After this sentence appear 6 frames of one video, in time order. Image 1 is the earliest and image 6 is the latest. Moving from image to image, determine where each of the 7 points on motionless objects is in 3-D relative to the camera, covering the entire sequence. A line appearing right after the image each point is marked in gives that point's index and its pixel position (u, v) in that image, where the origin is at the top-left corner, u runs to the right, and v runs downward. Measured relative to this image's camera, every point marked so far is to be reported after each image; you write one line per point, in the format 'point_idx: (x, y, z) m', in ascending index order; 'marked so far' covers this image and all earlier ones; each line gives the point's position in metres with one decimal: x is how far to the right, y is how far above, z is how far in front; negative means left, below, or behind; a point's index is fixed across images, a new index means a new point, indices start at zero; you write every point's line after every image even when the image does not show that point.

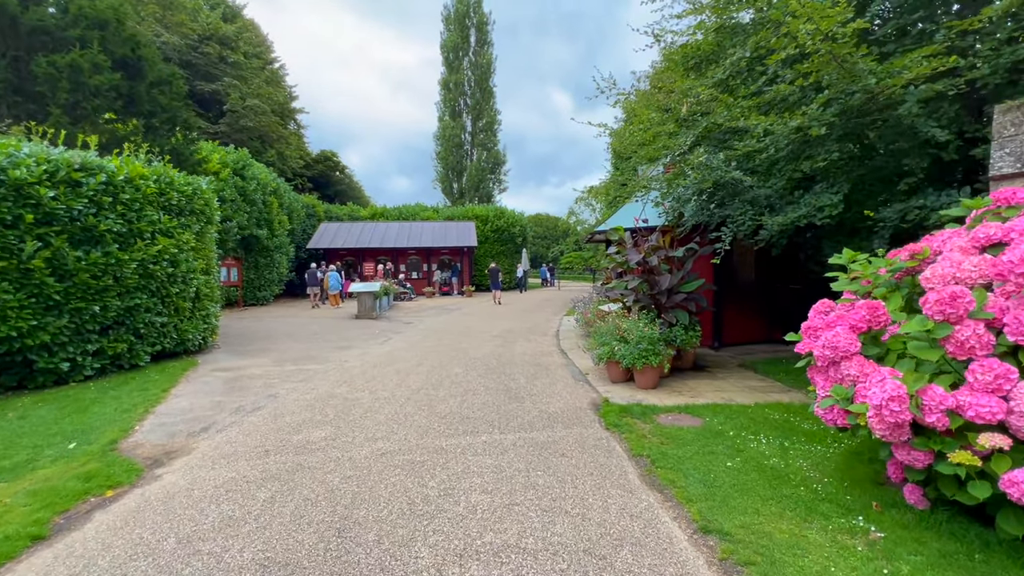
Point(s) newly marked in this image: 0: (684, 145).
0: (+2.8, +2.3, +7.3) m
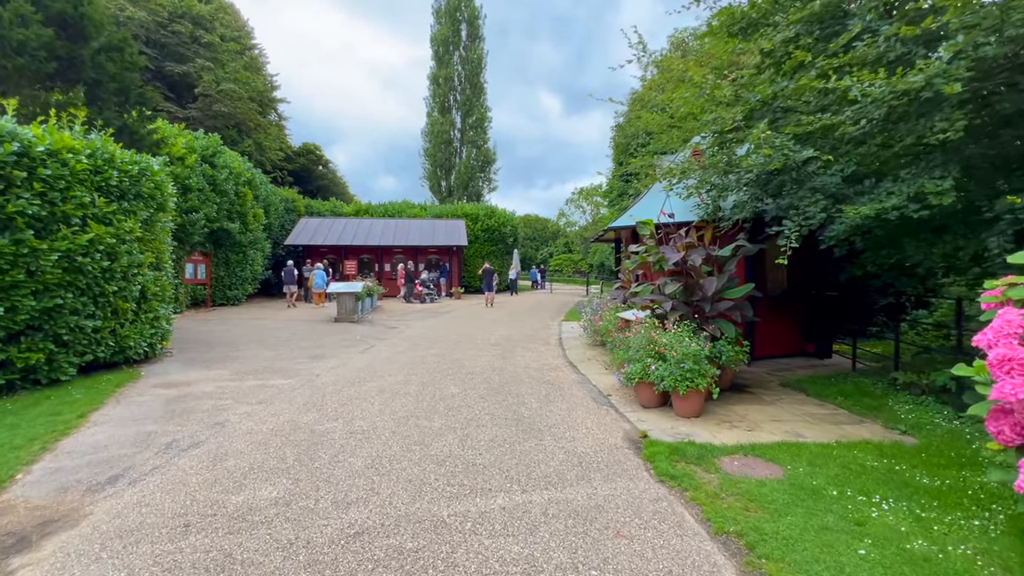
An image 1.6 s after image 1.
0: (+3.0, +2.3, +6.0) m
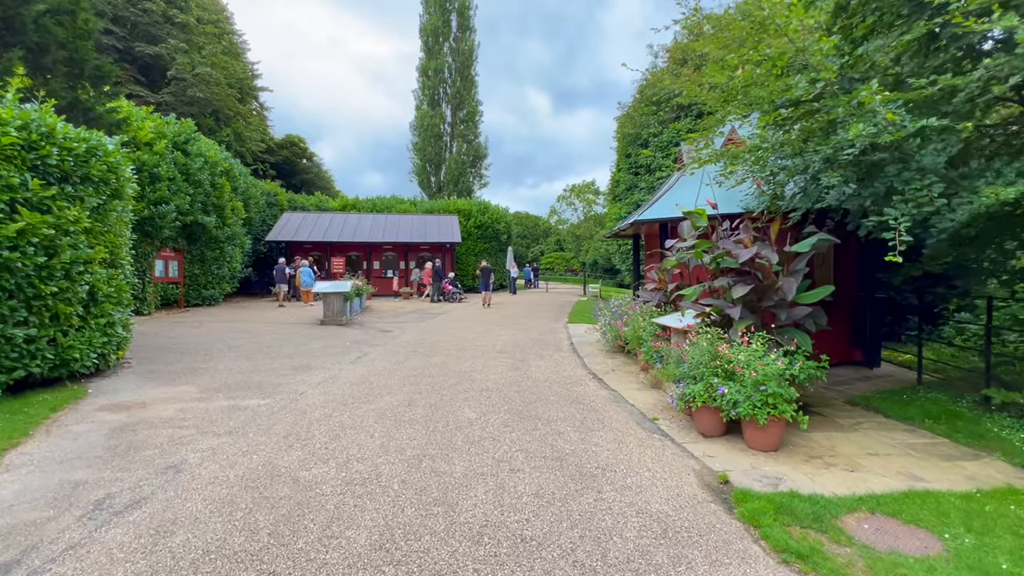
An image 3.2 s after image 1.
0: (+3.3, +2.2, +5.0) m
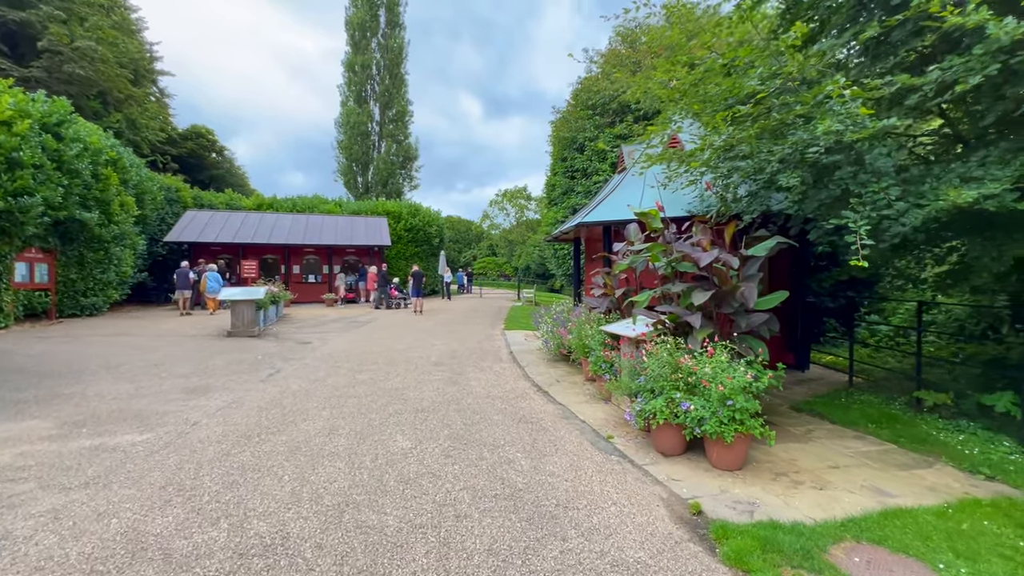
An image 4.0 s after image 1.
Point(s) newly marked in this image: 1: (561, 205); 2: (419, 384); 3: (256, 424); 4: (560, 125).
0: (+2.8, +2.2, +4.8) m
1: (+1.6, +2.8, +15.6) m
2: (-1.4, -1.4, +7.0) m
3: (-2.8, -1.5, +5.1) m
4: (+1.6, +5.6, +16.0) m
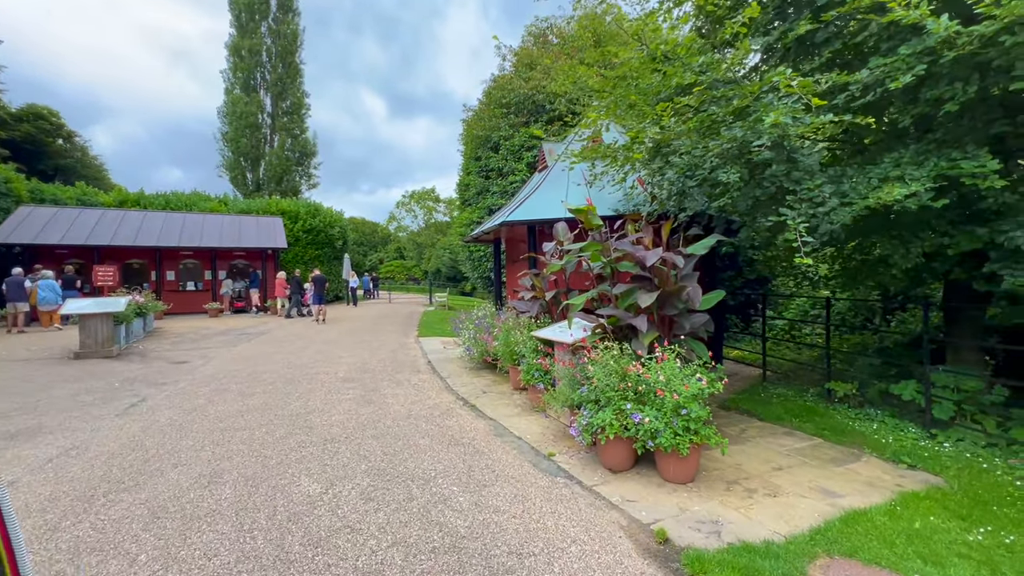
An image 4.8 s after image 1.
0: (+2.0, +2.2, +4.7) m
1: (-1.2, +2.7, +15.1) m
2: (-2.4, -1.5, +6.0) m
3: (-3.4, -1.6, +3.9) m
4: (-1.3, +5.5, +15.5) m
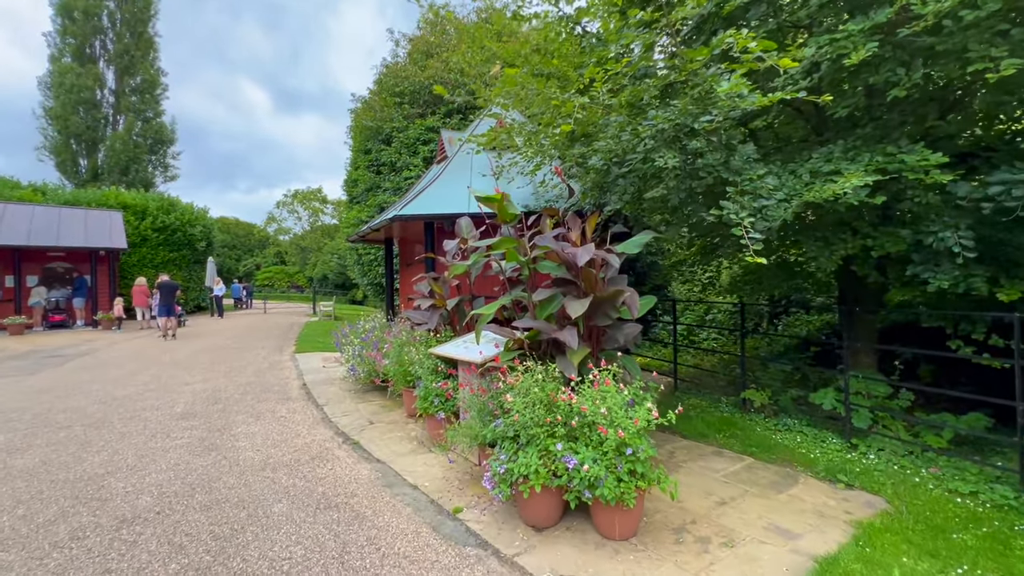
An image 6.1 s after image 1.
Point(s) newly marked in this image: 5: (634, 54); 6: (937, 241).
0: (+1.1, +2.1, +4.1) m
1: (-4.3, +2.4, +13.5) m
2: (-3.4, -1.6, +4.3) m
3: (-4.0, -1.6, +2.0) m
4: (-4.5, +5.2, +13.9) m
5: (+1.0, +2.0, +4.2) m
6: (+3.3, +0.4, +3.6) m
